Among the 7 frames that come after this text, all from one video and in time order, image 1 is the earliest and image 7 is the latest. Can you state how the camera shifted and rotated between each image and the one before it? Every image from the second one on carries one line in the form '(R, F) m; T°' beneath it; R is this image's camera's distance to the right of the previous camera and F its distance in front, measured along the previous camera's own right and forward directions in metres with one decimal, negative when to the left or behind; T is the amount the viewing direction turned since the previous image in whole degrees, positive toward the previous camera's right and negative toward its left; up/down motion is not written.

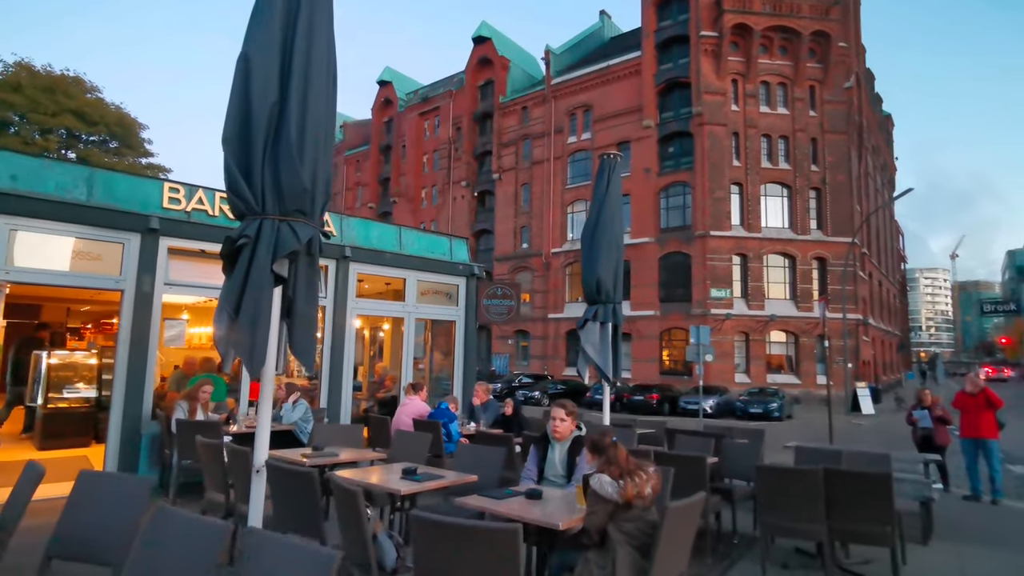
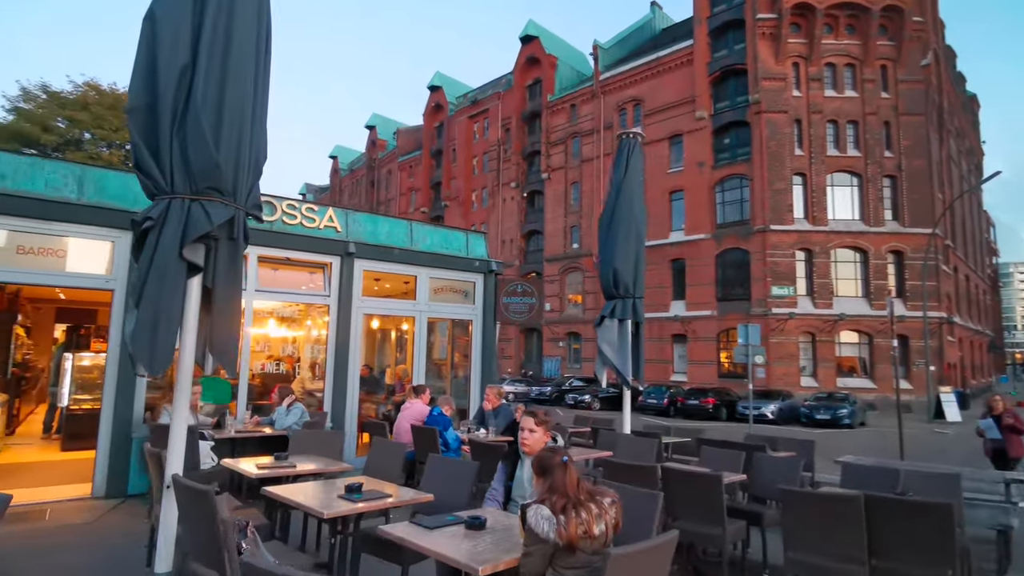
(+0.8, +0.9) m; -6°
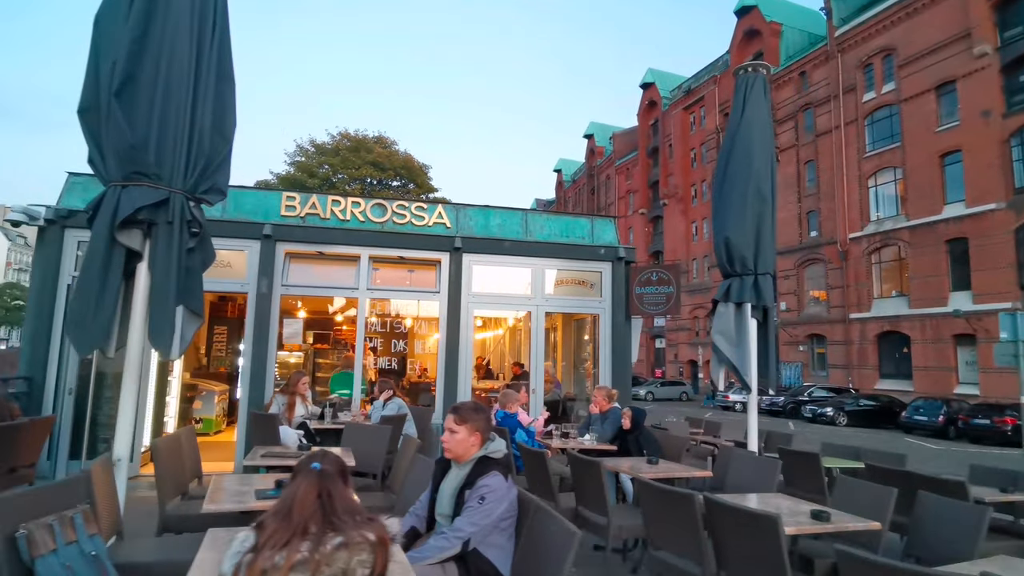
(+2.0, +1.4) m; -24°
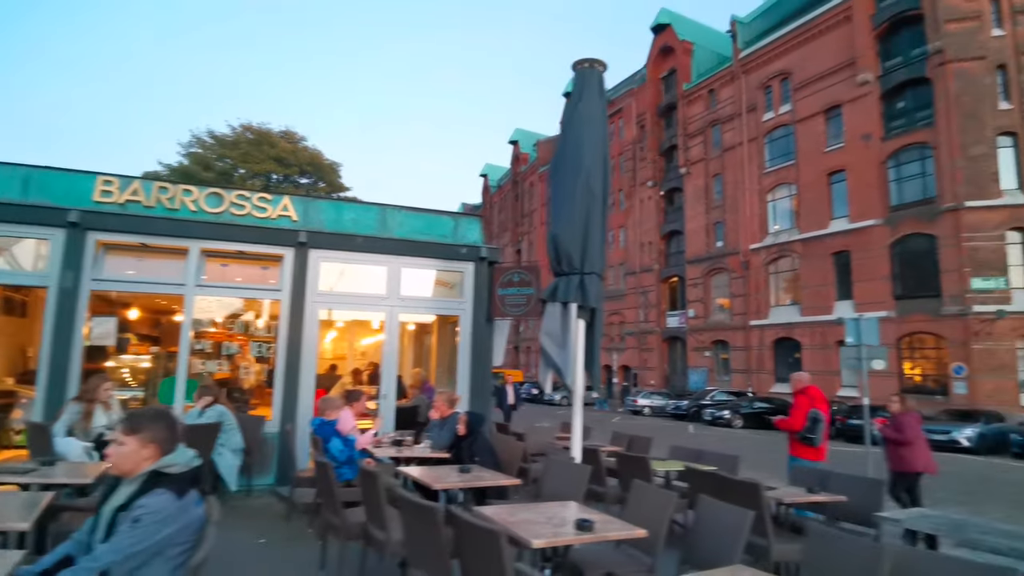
(+1.3, +0.3) m; +7°
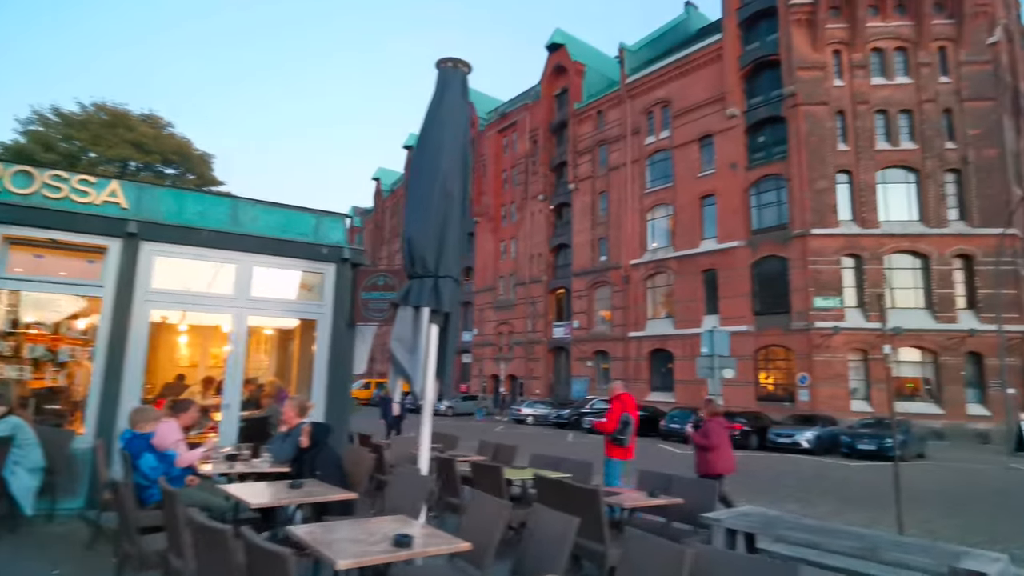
(+0.5, +0.2) m; +11°
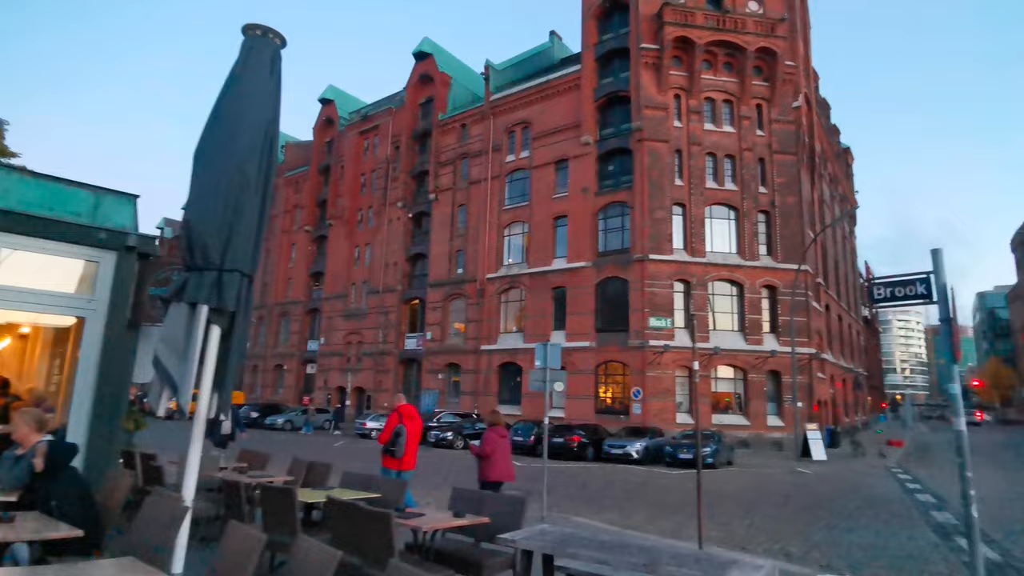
(+0.6, +0.4) m; +14°
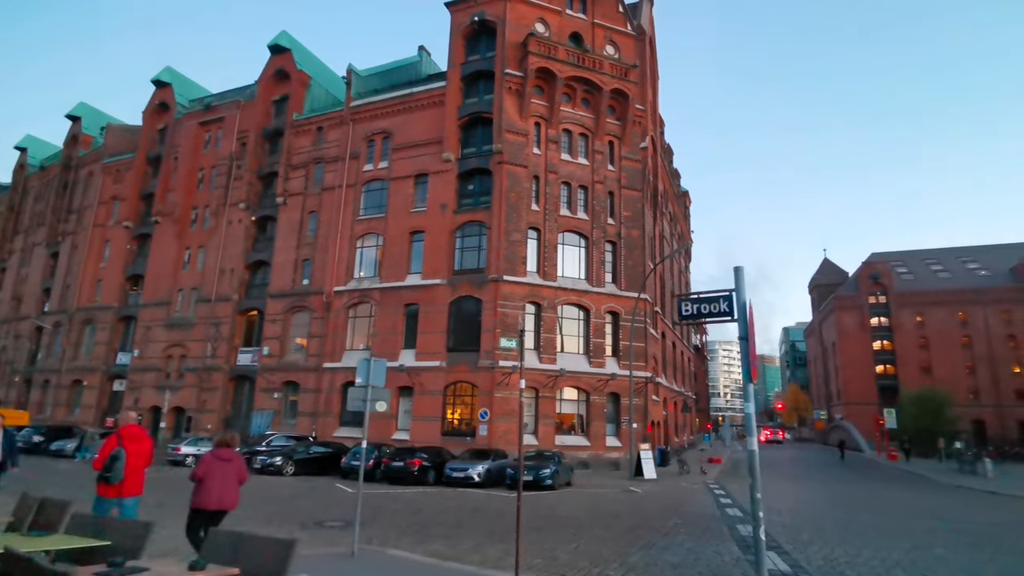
(+0.8, +0.8) m; +14°
